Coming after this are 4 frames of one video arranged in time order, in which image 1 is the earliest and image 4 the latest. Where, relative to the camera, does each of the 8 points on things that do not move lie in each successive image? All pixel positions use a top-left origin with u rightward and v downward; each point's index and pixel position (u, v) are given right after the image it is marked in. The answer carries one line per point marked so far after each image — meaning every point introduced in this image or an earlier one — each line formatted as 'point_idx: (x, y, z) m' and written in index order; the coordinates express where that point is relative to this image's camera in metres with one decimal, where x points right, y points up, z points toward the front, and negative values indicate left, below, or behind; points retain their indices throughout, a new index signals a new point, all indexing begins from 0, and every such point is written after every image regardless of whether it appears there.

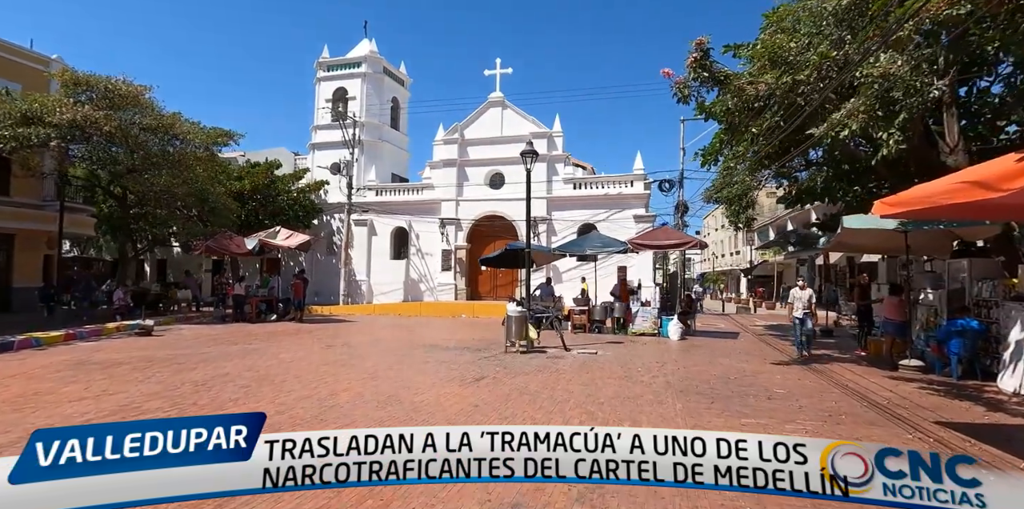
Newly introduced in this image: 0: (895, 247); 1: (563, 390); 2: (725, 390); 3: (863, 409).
0: (+7.9, +0.1, +10.7) m
1: (+0.7, -2.0, +7.7) m
2: (+3.2, -2.0, +7.8) m
3: (+4.6, -2.0, +6.8) m
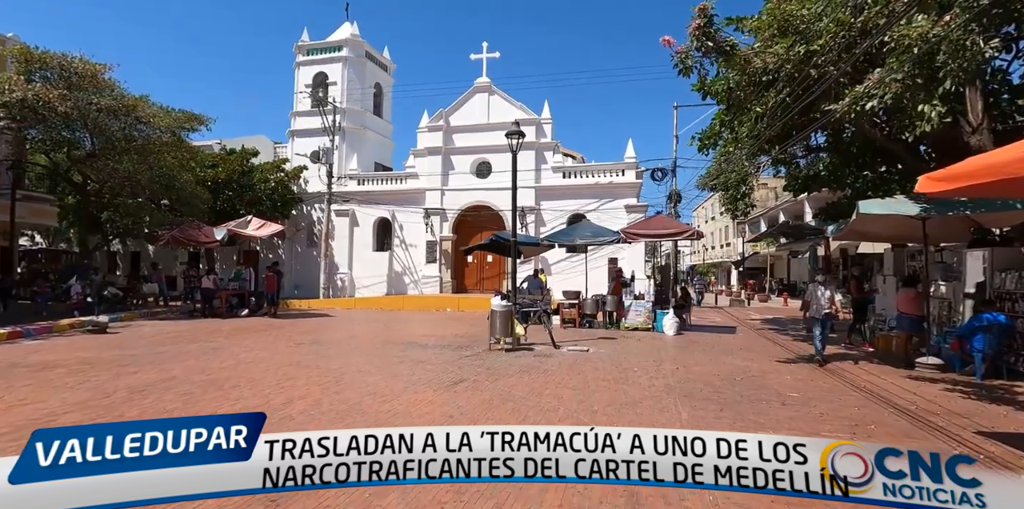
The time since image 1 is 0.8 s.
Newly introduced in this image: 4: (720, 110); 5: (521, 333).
0: (+7.6, +0.4, +10.0) m
1: (+0.5, -1.8, +6.8) m
2: (+2.9, -1.9, +6.9) m
3: (+4.4, -1.9, +6.0) m
4: (+5.2, +3.7, +13.1) m
5: (+0.2, -1.6, +10.6) m
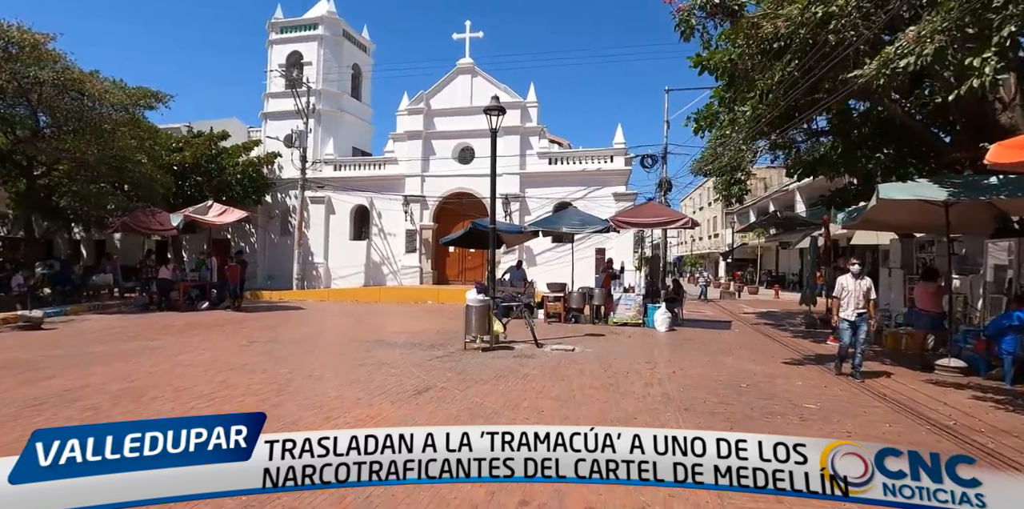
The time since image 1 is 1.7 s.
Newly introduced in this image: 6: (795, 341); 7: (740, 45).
0: (+7.2, +0.5, +9.1) m
1: (+0.2, -1.7, +5.7) m
2: (+2.6, -1.7, +6.0) m
3: (+4.1, -1.8, +5.1) m
4: (+4.8, +3.9, +12.1) m
5: (-0.2, -1.4, +9.5) m
6: (+6.0, -1.8, +11.0) m
7: (+4.1, +3.8, +9.5) m
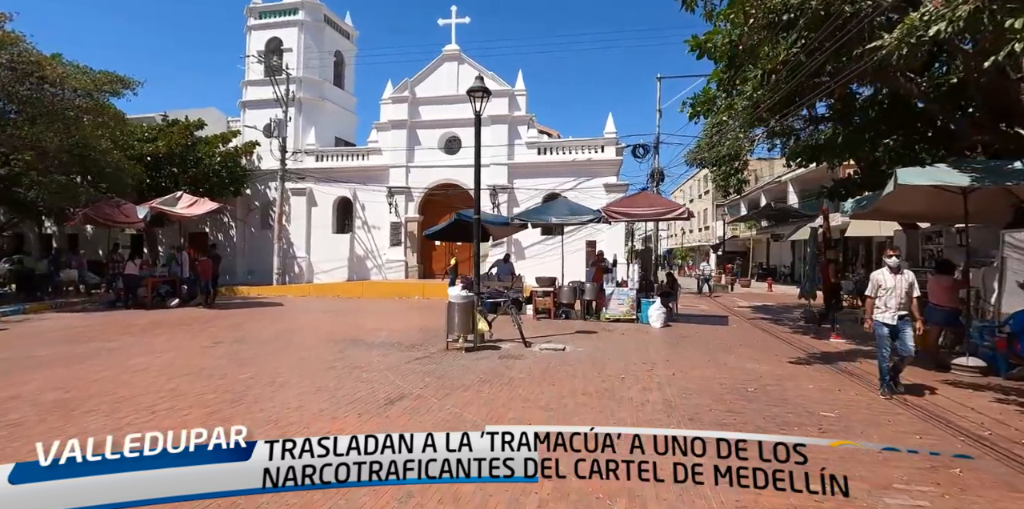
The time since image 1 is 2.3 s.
0: (+7.0, +0.7, +8.5) m
1: (0.0, -1.6, +5.1) m
2: (+2.4, -1.6, +5.3) m
3: (+3.9, -1.7, +4.5) m
4: (+4.4, +4.1, +11.4) m
5: (-0.5, -1.3, +8.9) m
6: (+5.7, -1.7, +10.5) m
7: (+3.8, +3.9, +8.8) m
